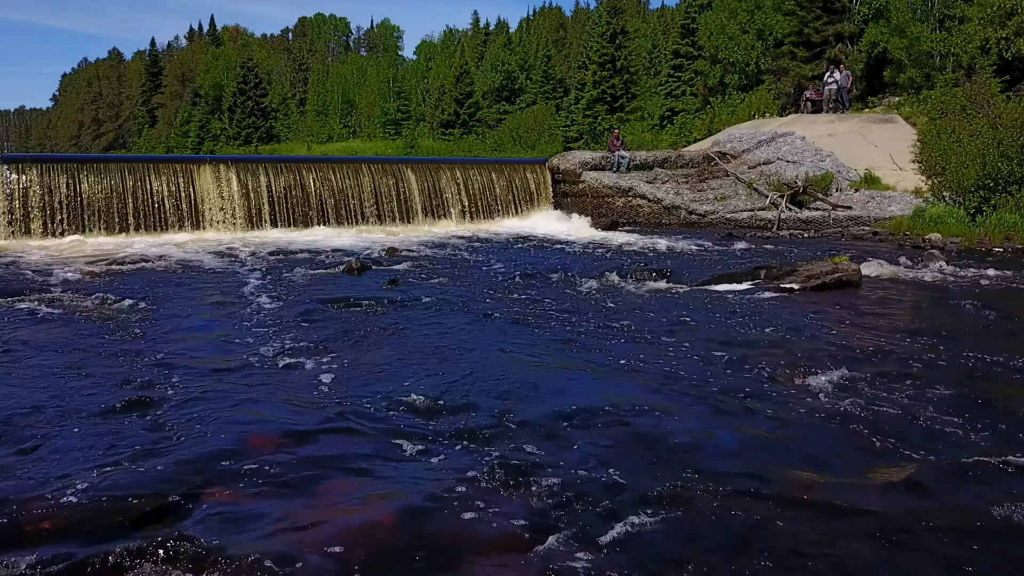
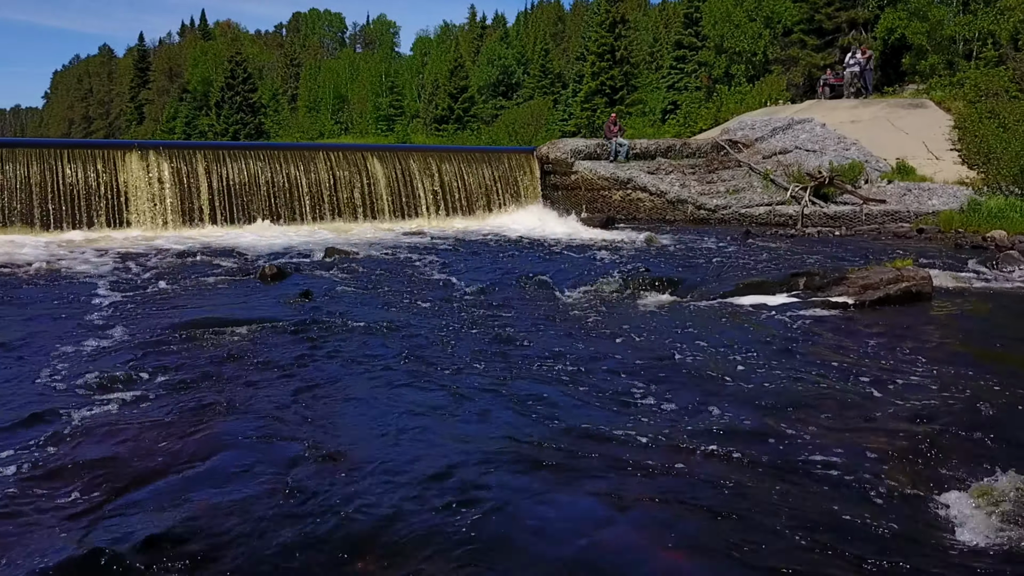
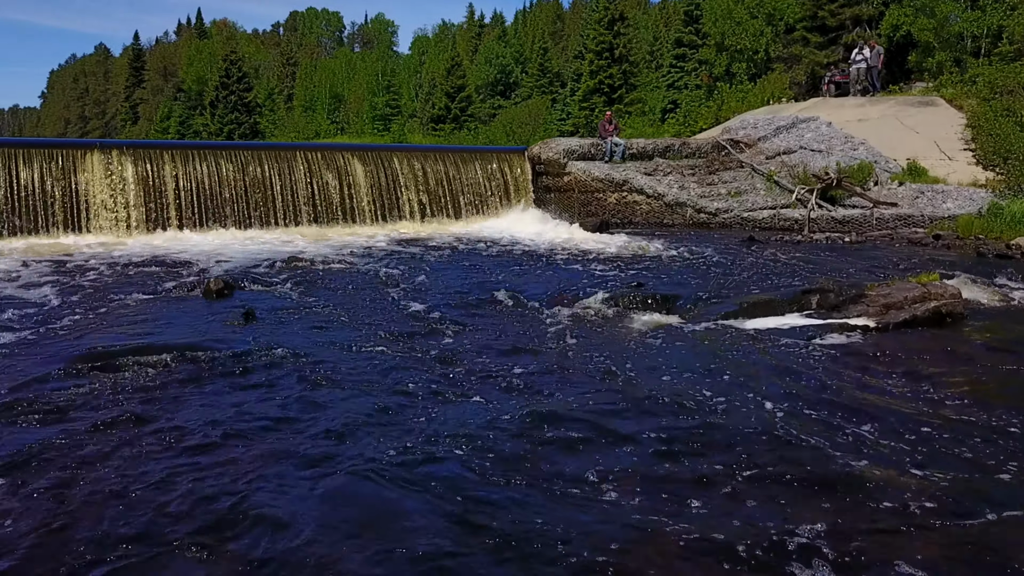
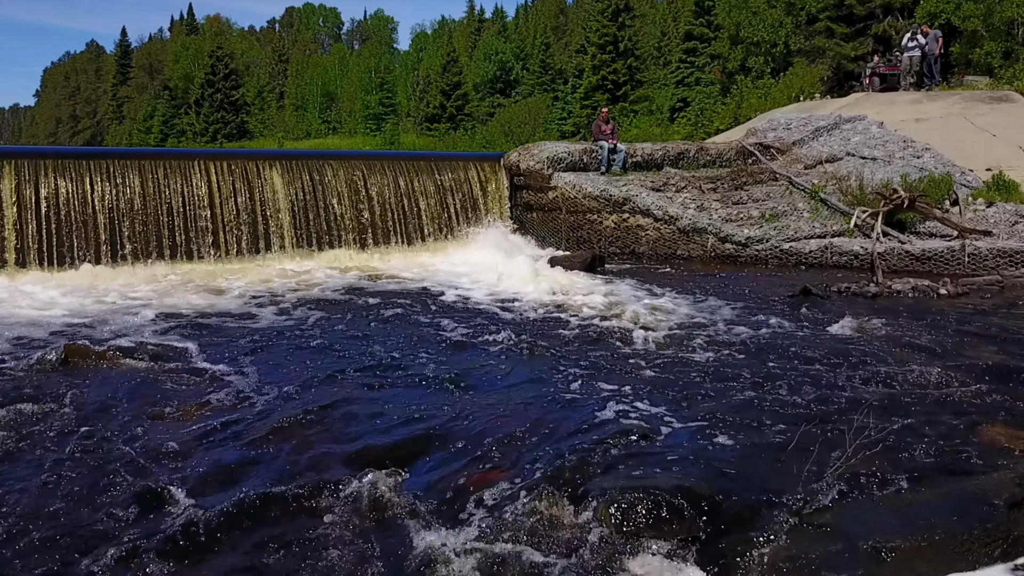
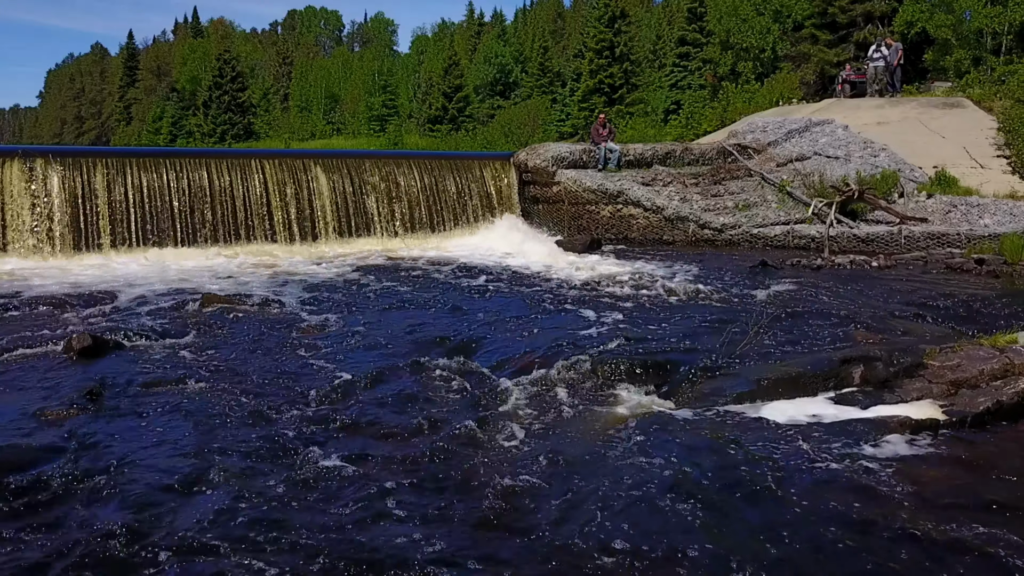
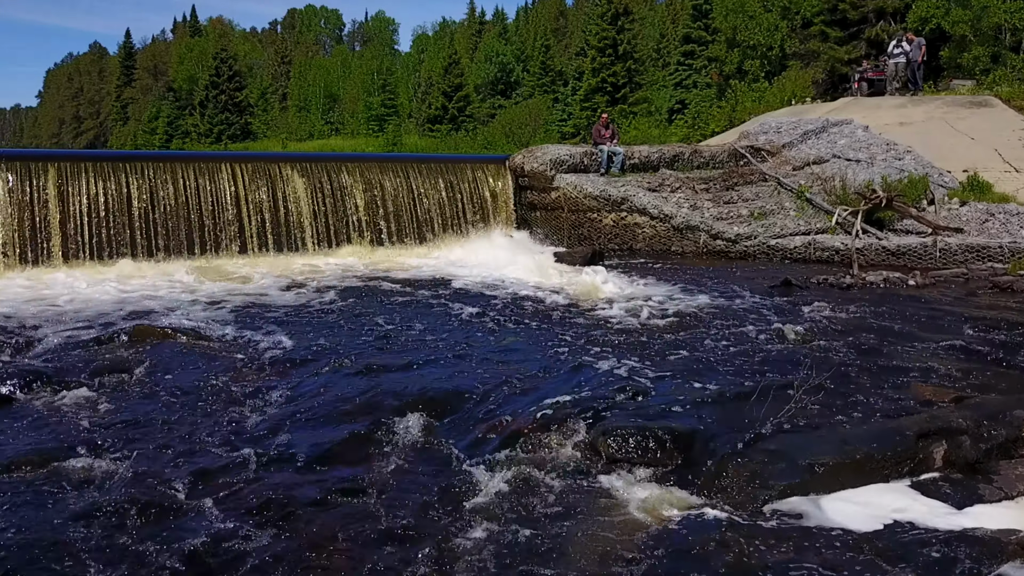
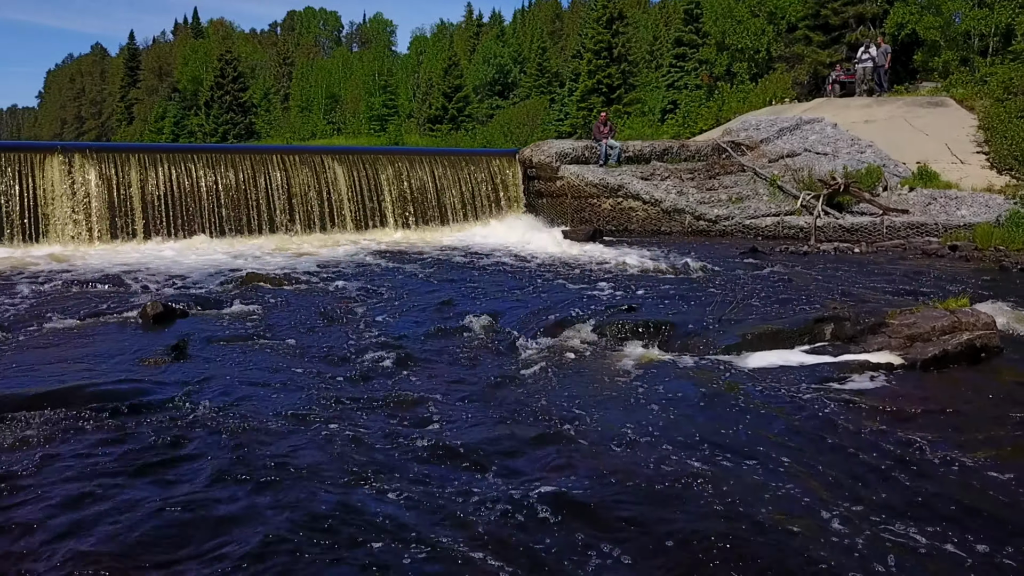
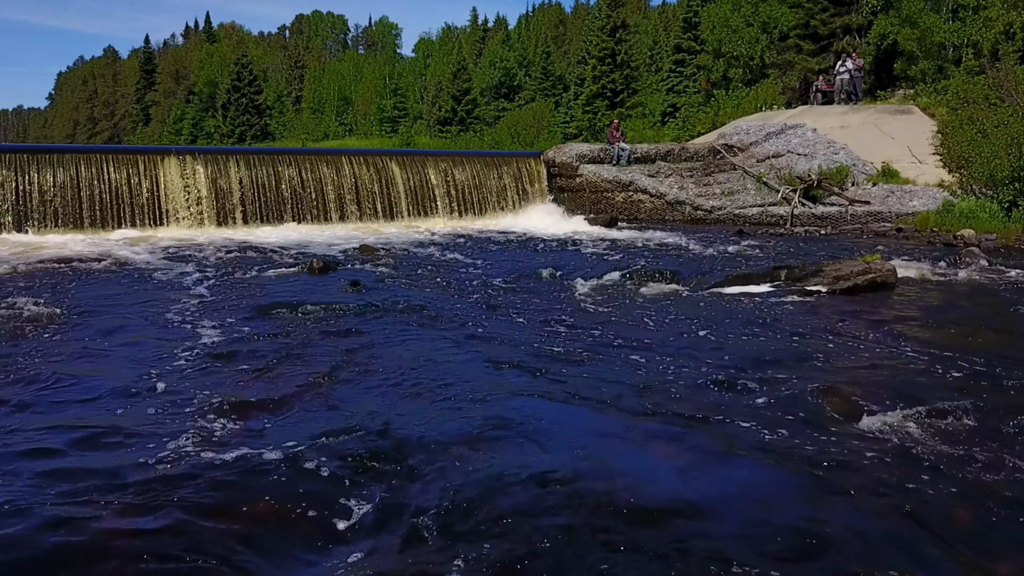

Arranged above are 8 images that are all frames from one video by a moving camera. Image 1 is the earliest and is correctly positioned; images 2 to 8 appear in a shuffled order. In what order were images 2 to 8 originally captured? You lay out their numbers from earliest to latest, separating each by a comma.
8, 2, 3, 7, 5, 6, 4
